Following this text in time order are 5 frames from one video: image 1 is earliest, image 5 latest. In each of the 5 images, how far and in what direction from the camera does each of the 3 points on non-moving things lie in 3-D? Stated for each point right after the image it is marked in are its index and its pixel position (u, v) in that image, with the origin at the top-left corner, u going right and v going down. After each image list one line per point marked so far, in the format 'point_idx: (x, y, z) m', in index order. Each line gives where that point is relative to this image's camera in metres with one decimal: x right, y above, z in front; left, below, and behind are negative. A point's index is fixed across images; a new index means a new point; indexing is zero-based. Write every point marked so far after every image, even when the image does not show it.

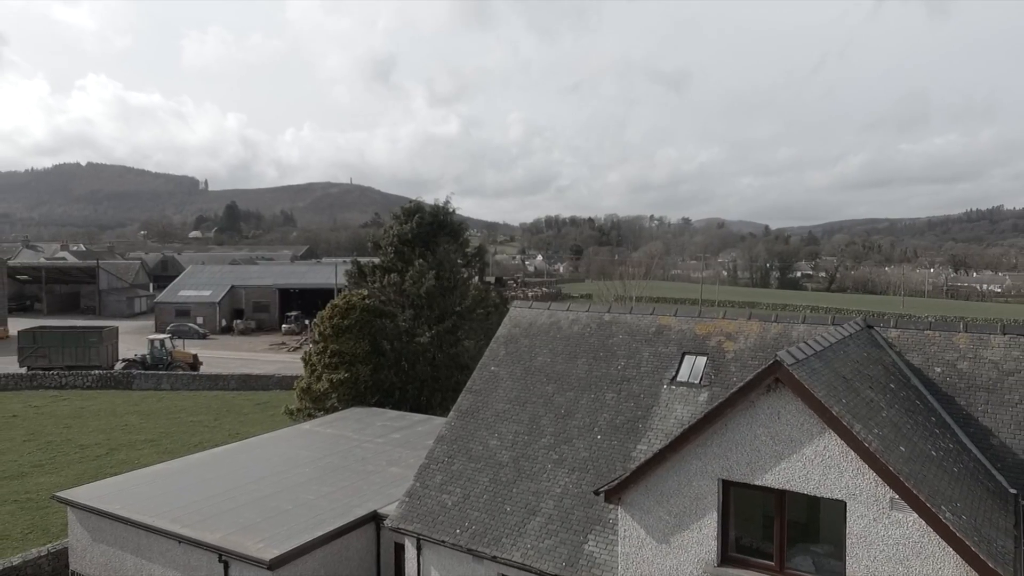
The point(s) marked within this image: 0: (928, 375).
0: (+9.1, -1.8, +13.1) m
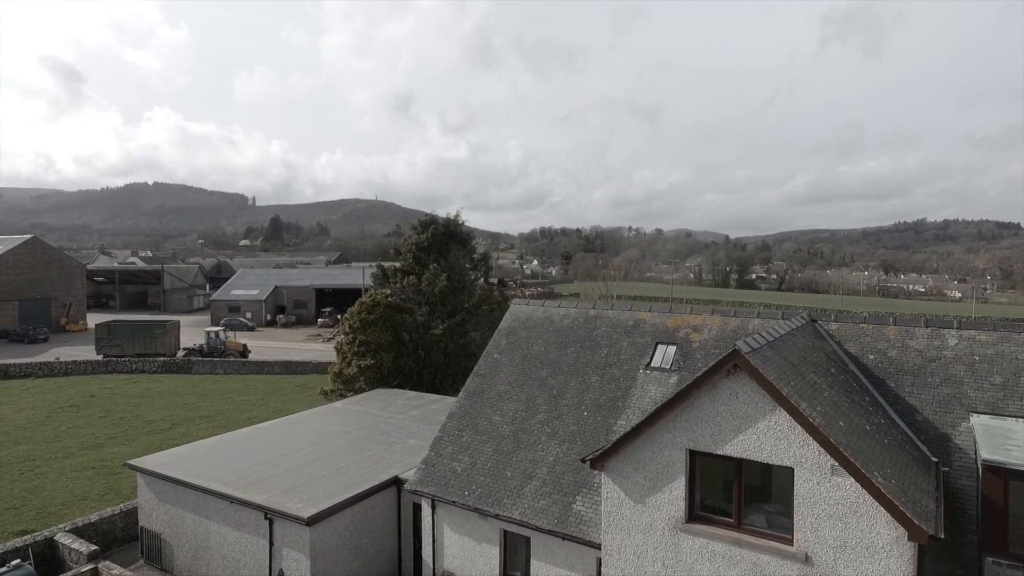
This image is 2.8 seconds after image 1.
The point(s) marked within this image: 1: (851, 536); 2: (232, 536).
0: (+9.1, -1.8, +15.4) m
1: (+5.9, -4.5, +10.8) m
2: (-6.7, -5.6, +14.4) m
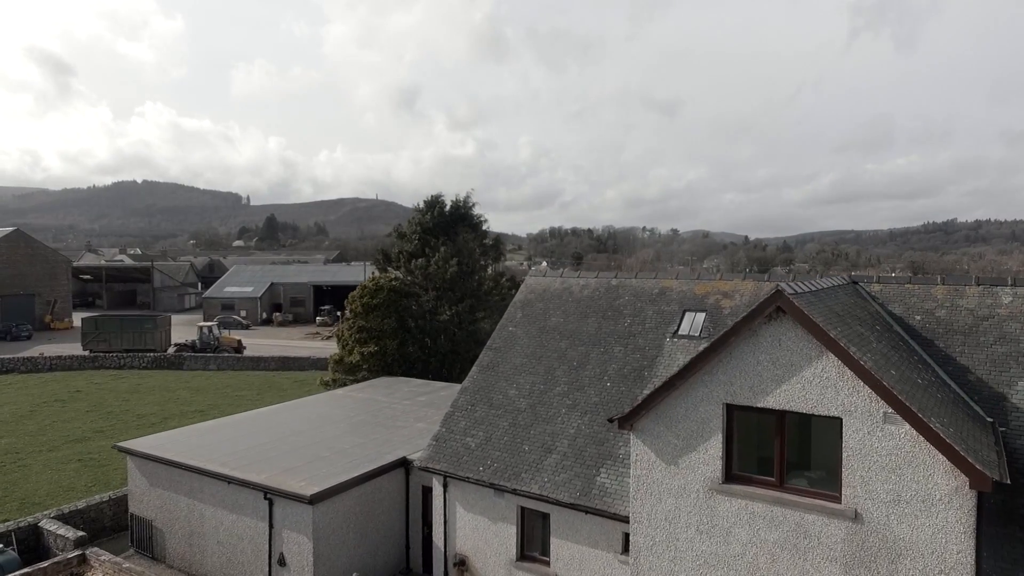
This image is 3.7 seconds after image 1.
0: (+9.4, -0.9, +14.5) m
1: (+6.4, -3.3, +9.7) m
2: (-6.2, -5.0, +13.1) m
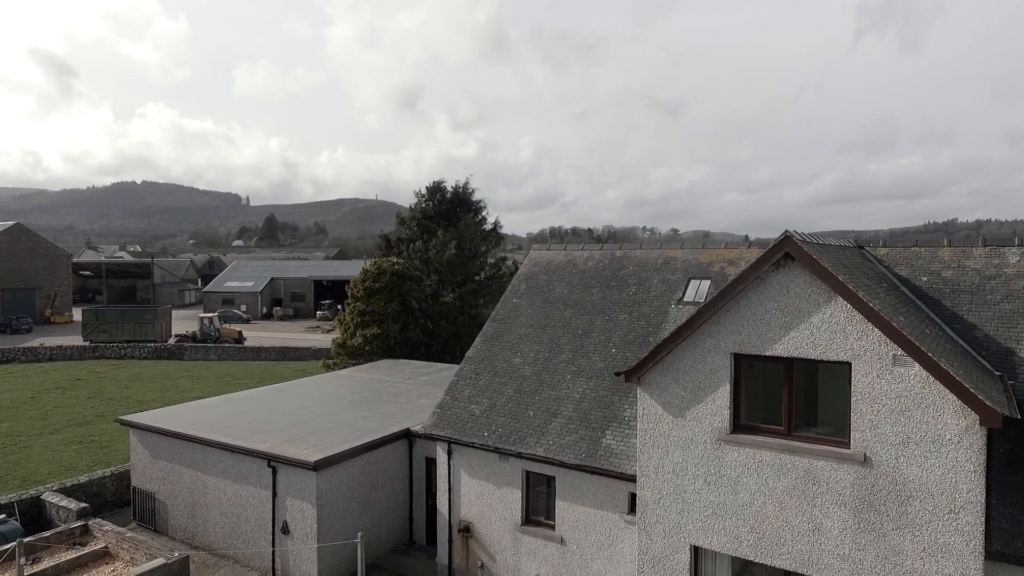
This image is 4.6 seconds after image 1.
0: (+9.4, 0.0, +14.7) m
1: (+6.5, -2.3, +9.7) m
2: (-6.1, -4.4, +13.0) m
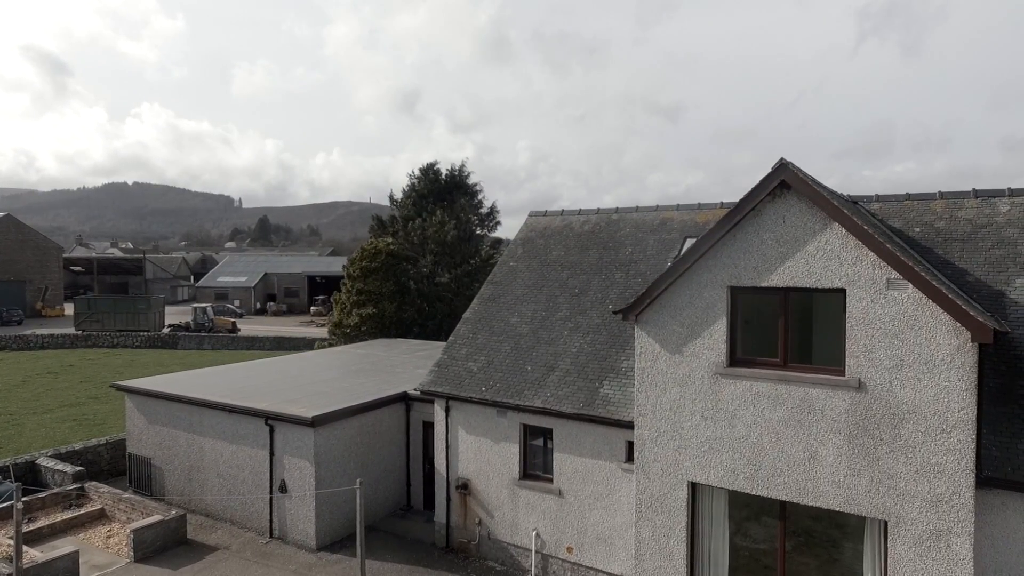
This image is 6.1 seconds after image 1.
0: (+9.3, +1.0, +15.1) m
1: (+6.5, -1.0, +10.0) m
2: (-6.2, -3.6, +12.9) m
